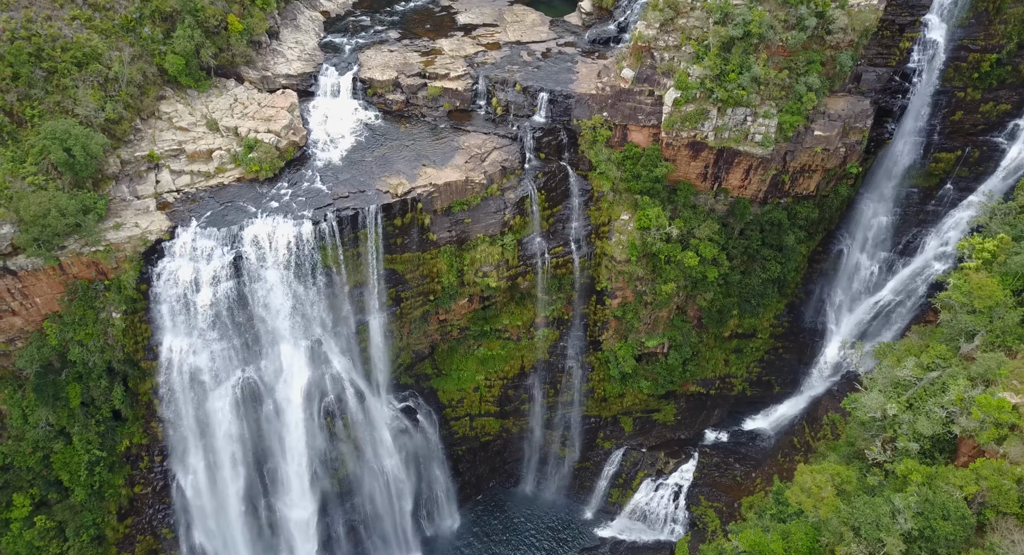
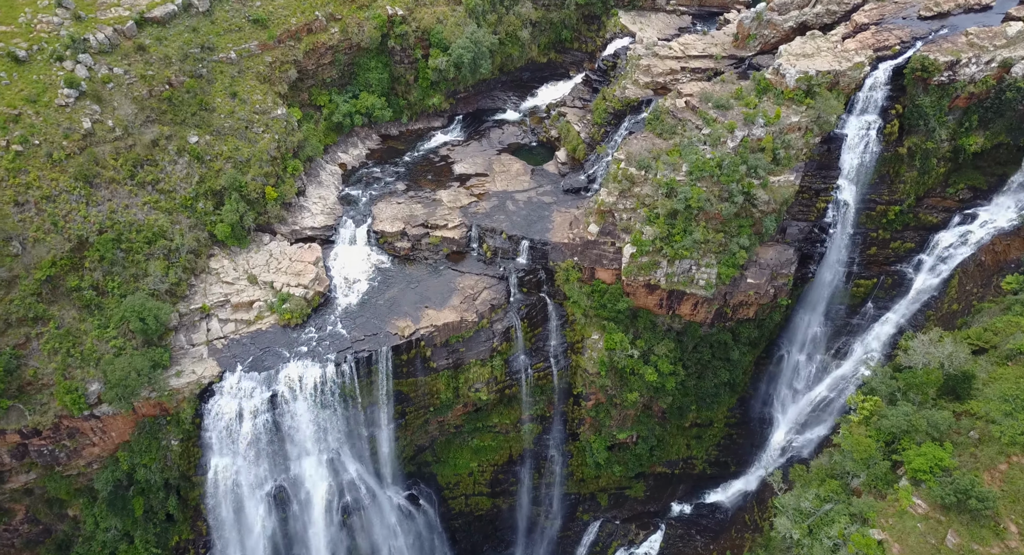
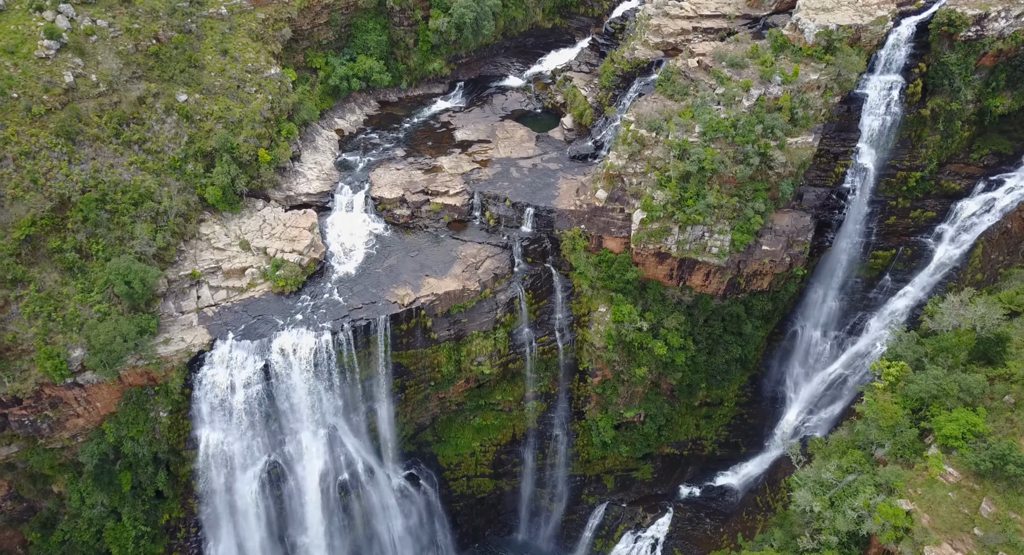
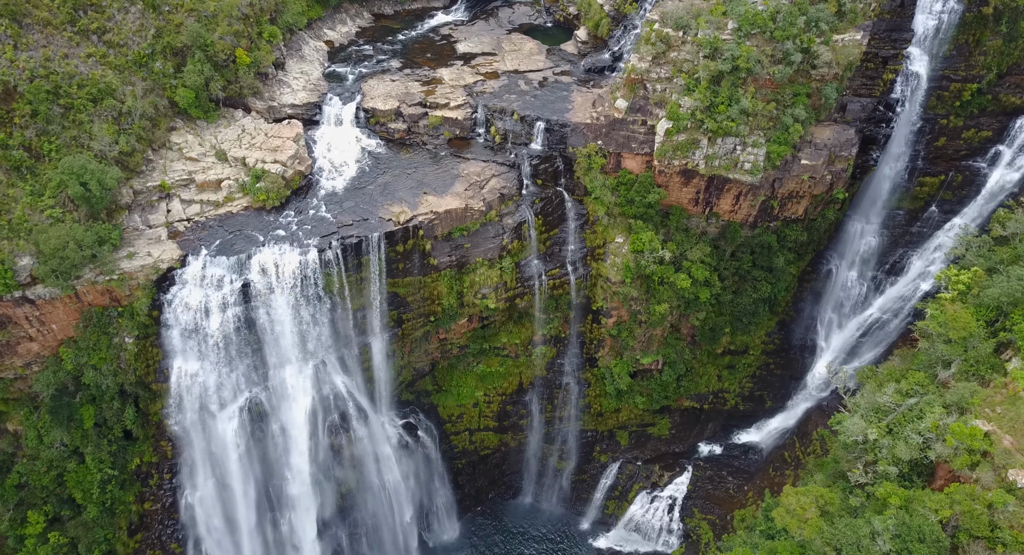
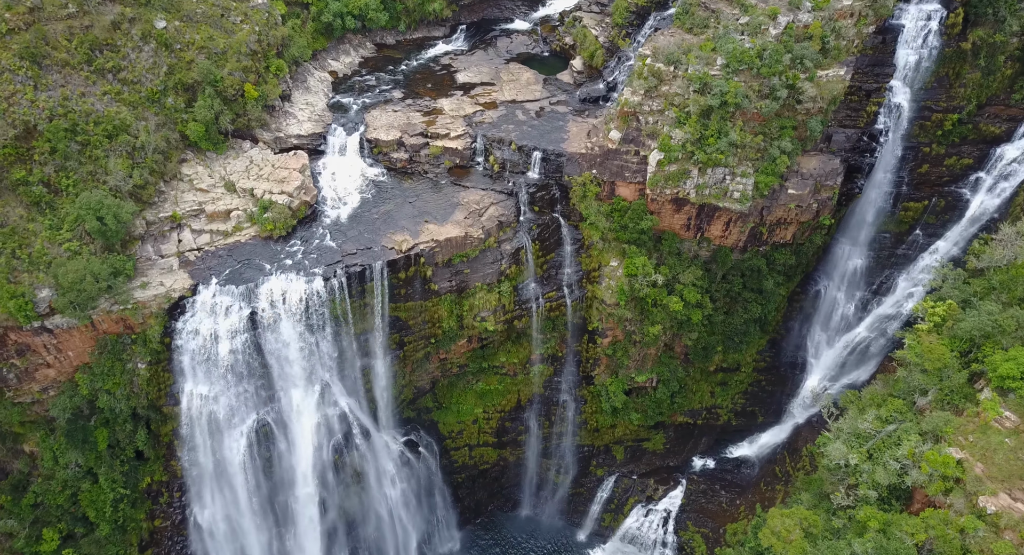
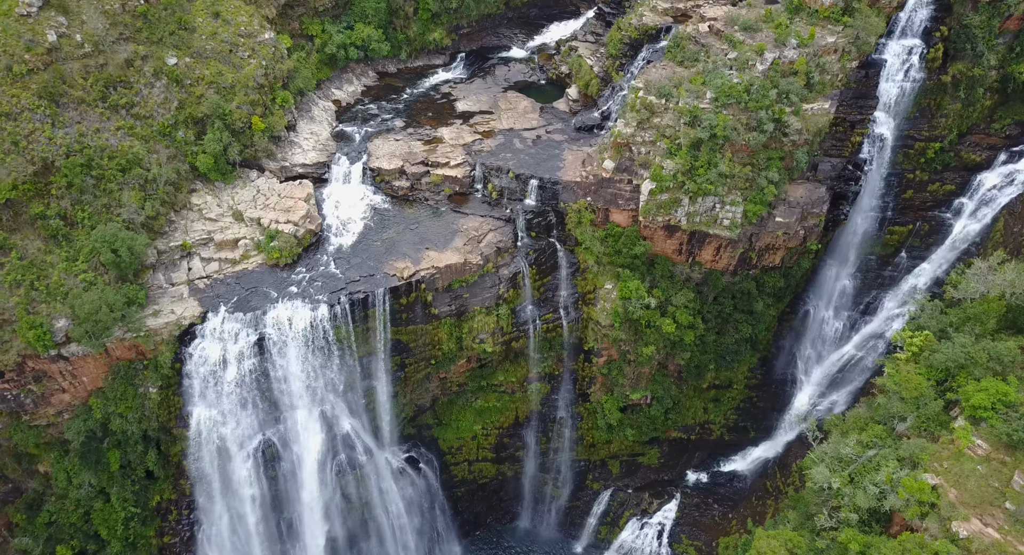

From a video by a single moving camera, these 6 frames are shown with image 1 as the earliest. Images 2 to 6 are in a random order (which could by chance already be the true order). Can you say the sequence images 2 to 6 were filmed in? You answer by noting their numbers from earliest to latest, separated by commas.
4, 5, 6, 3, 2
